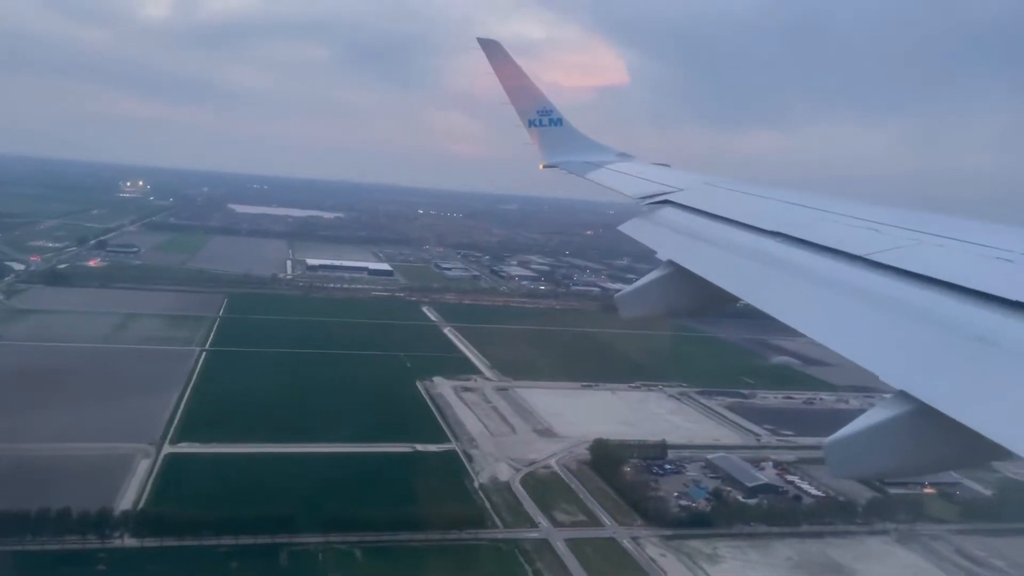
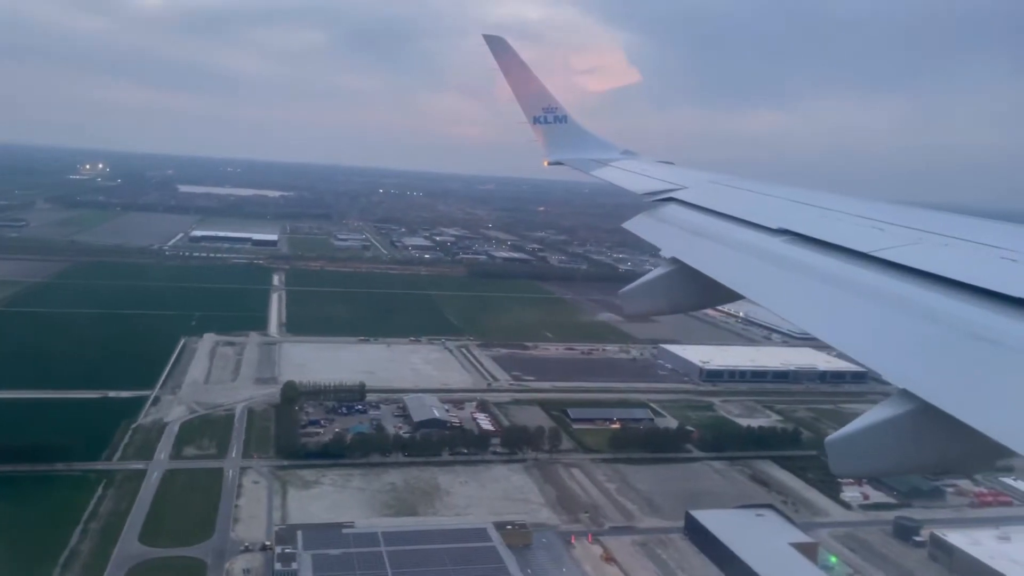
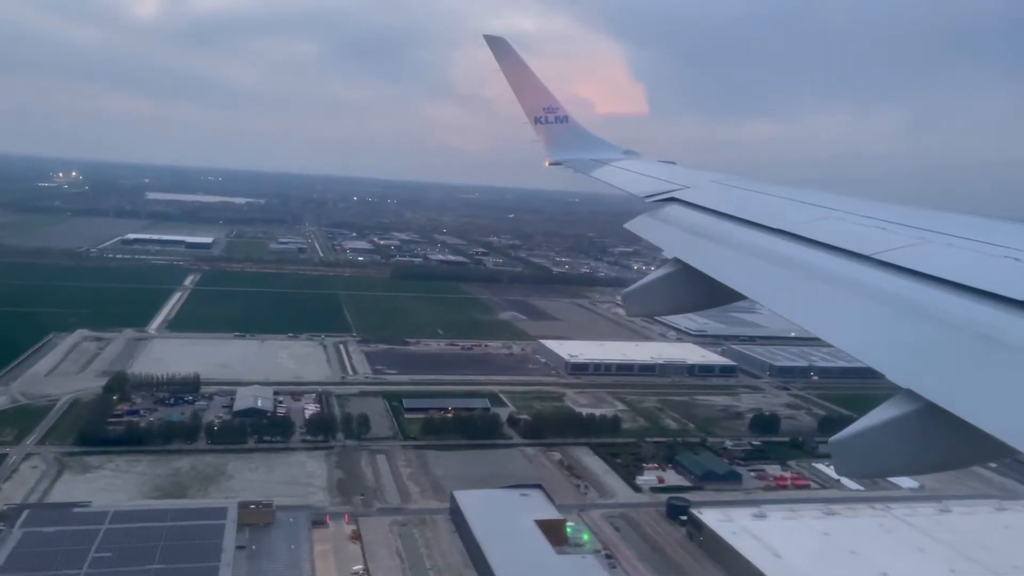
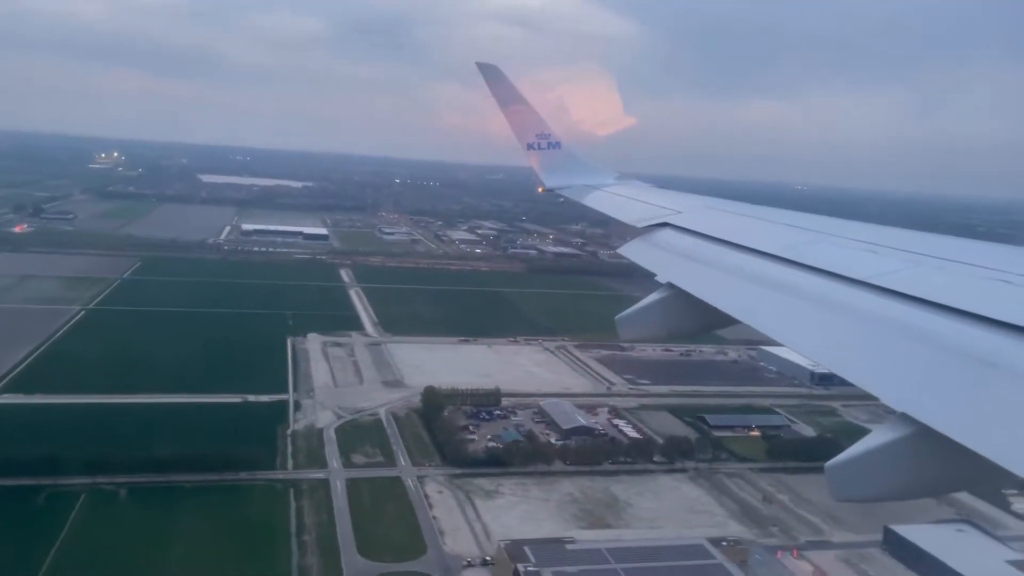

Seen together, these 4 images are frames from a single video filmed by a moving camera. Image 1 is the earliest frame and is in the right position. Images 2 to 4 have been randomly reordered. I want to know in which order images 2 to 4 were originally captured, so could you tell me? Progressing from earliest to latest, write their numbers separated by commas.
4, 2, 3
